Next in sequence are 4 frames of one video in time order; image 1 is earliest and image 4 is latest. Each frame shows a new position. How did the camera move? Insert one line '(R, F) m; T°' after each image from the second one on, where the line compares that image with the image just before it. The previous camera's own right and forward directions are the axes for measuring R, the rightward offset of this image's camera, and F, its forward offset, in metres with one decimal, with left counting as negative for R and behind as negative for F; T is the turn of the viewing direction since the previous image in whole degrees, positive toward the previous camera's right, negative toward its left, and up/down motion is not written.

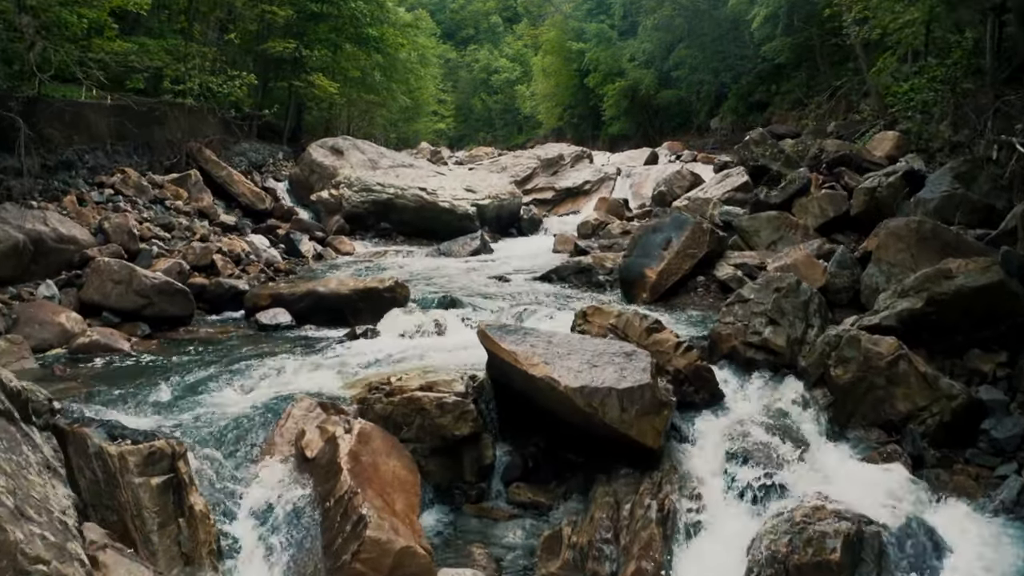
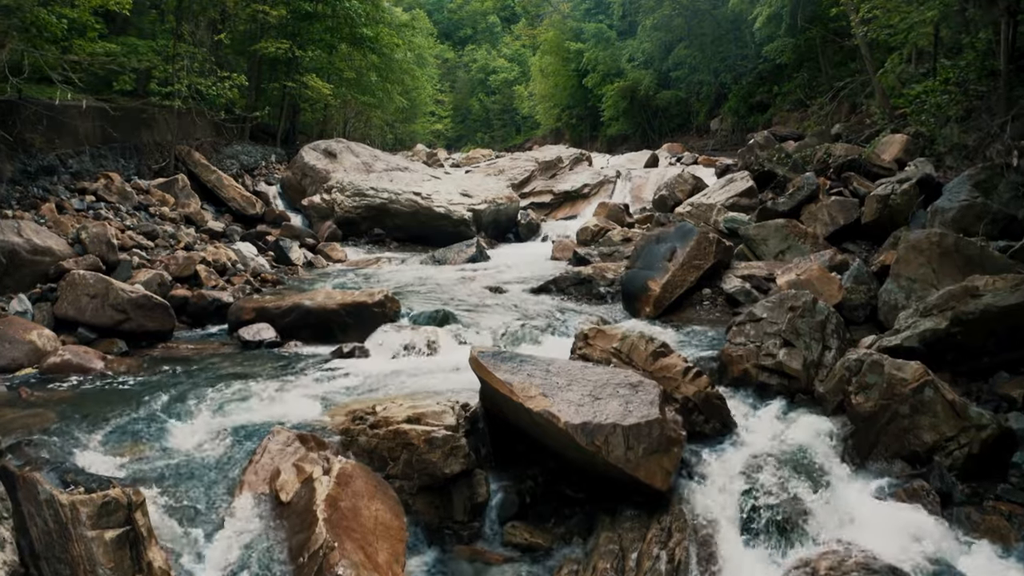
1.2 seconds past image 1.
(0.0, +0.4) m; 0°
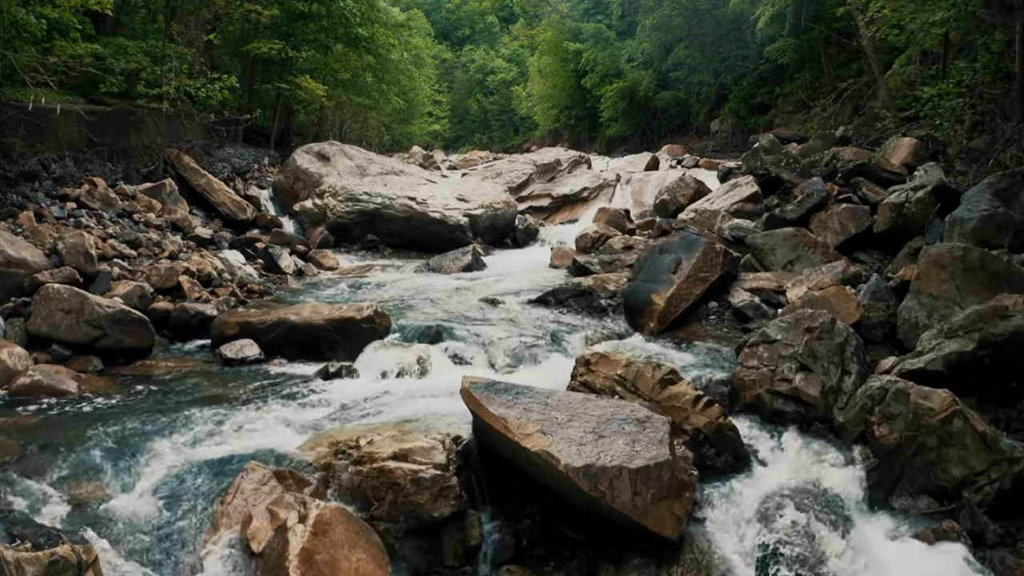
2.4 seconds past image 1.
(0.0, +0.4) m; 0°
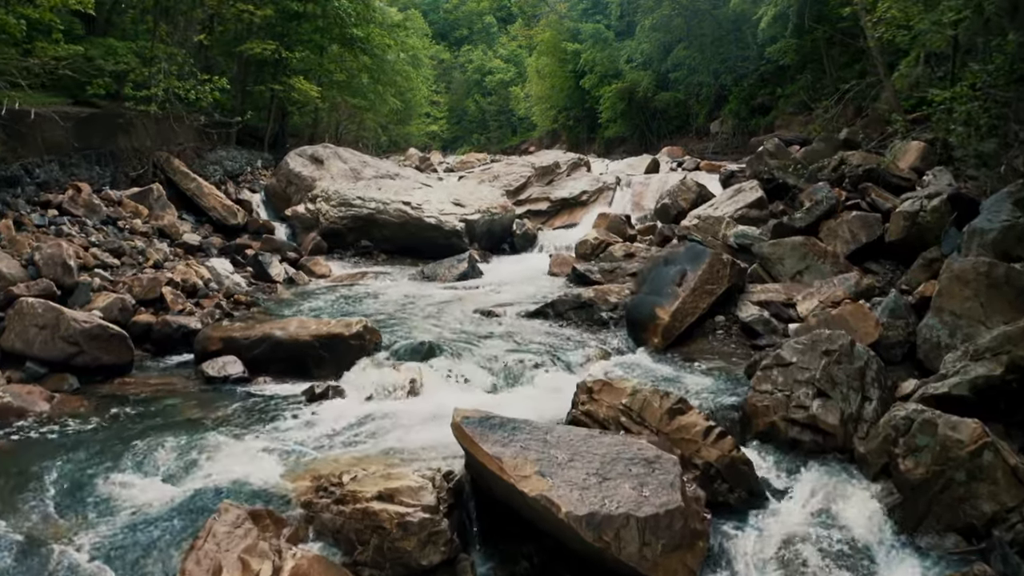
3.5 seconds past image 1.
(0.0, +0.4) m; 0°
